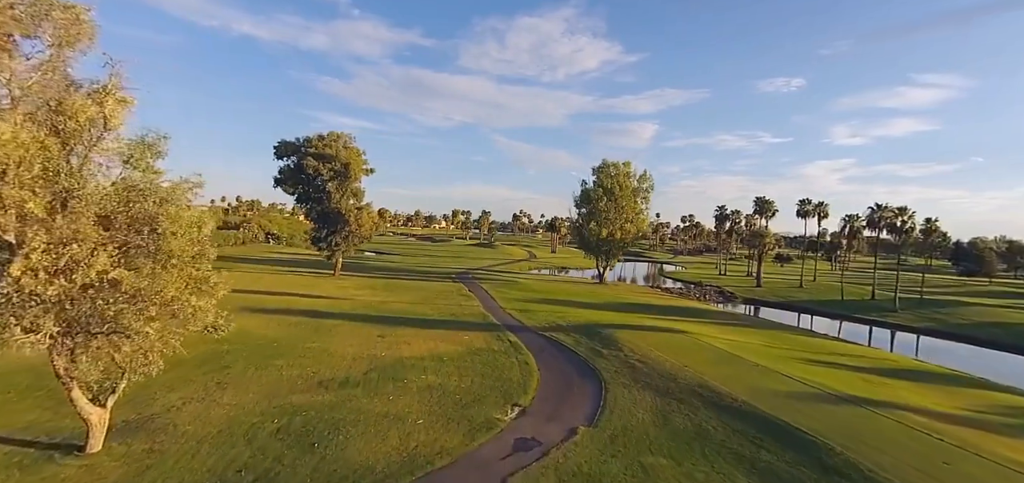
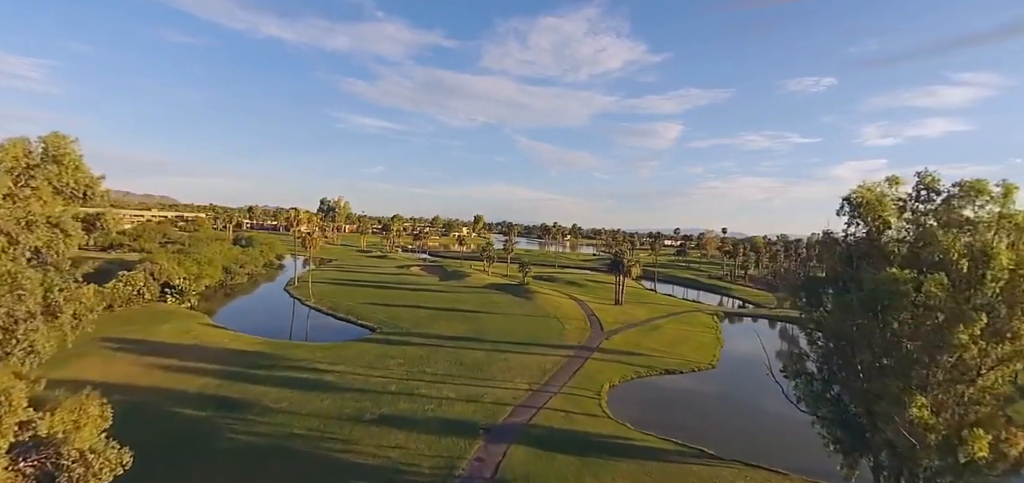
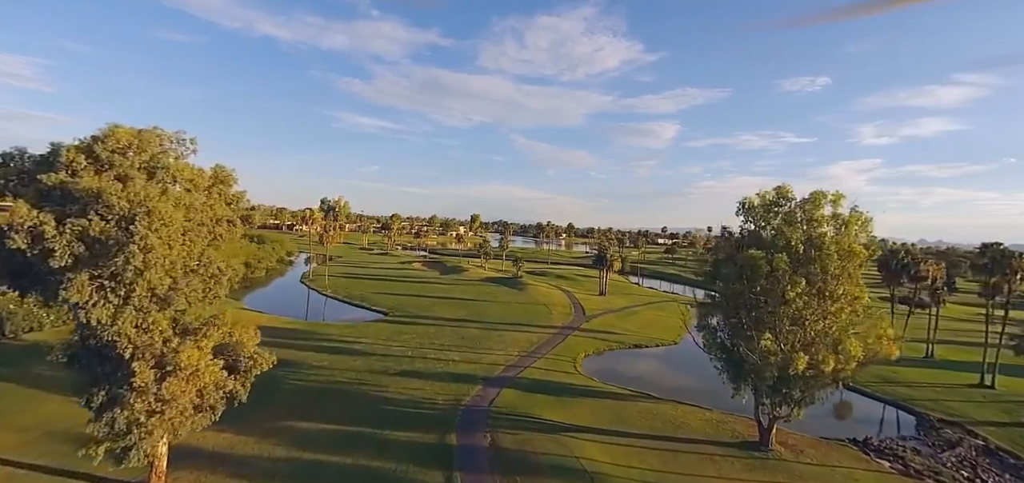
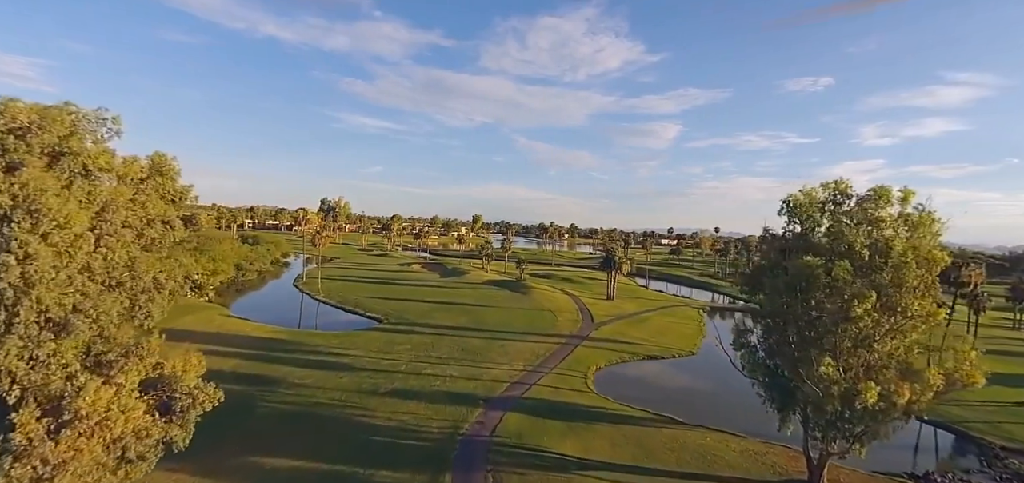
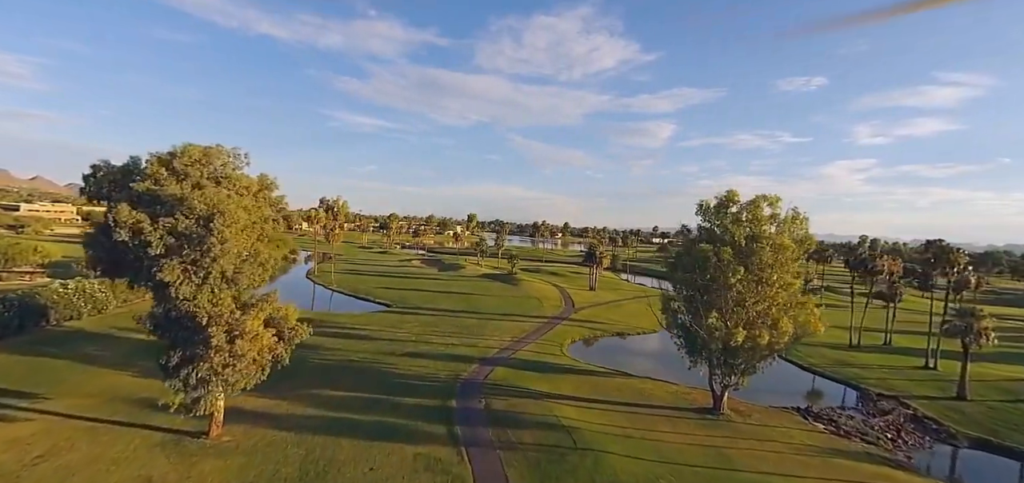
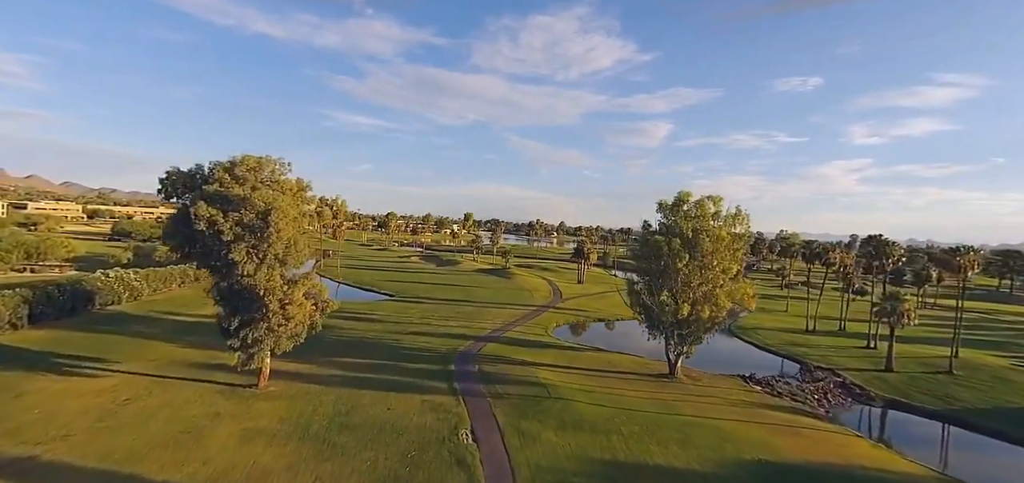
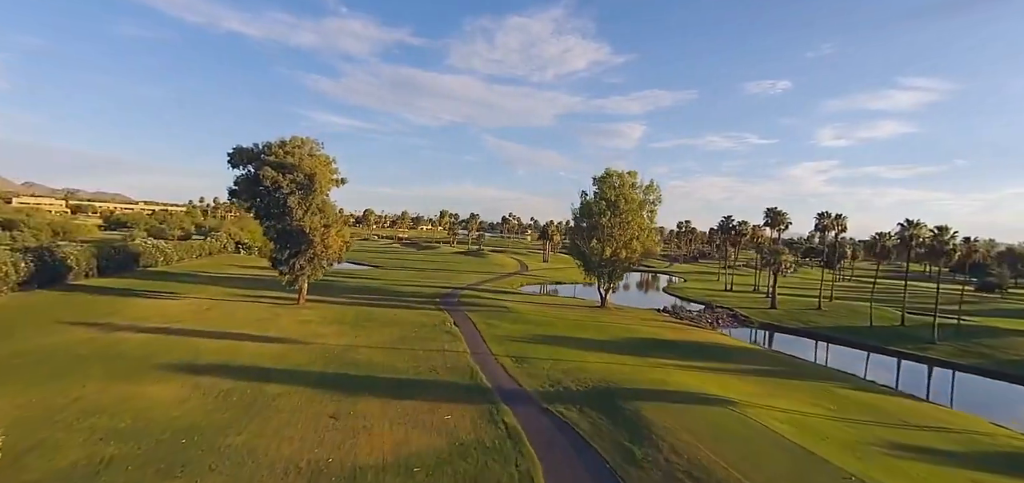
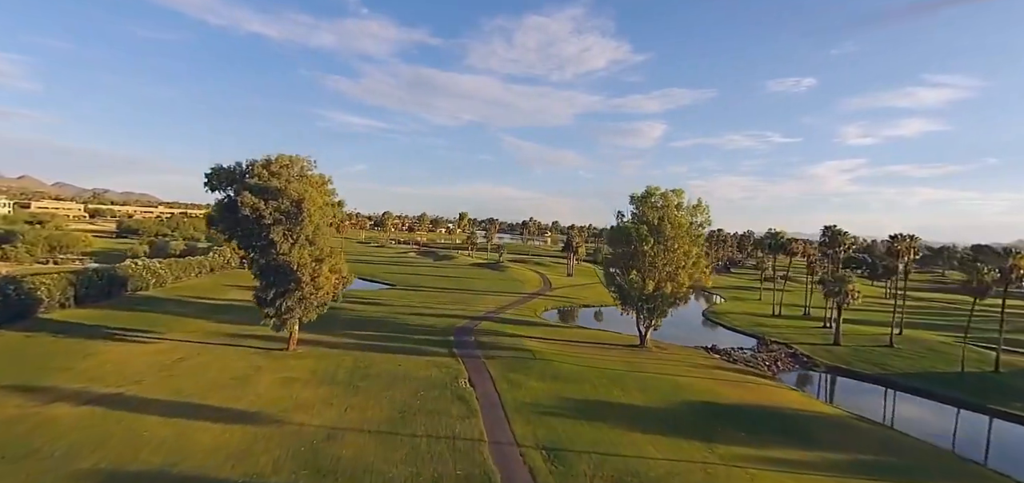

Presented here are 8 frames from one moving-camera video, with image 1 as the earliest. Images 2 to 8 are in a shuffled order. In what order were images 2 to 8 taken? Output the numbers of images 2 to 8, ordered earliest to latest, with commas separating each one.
7, 8, 6, 5, 3, 4, 2
